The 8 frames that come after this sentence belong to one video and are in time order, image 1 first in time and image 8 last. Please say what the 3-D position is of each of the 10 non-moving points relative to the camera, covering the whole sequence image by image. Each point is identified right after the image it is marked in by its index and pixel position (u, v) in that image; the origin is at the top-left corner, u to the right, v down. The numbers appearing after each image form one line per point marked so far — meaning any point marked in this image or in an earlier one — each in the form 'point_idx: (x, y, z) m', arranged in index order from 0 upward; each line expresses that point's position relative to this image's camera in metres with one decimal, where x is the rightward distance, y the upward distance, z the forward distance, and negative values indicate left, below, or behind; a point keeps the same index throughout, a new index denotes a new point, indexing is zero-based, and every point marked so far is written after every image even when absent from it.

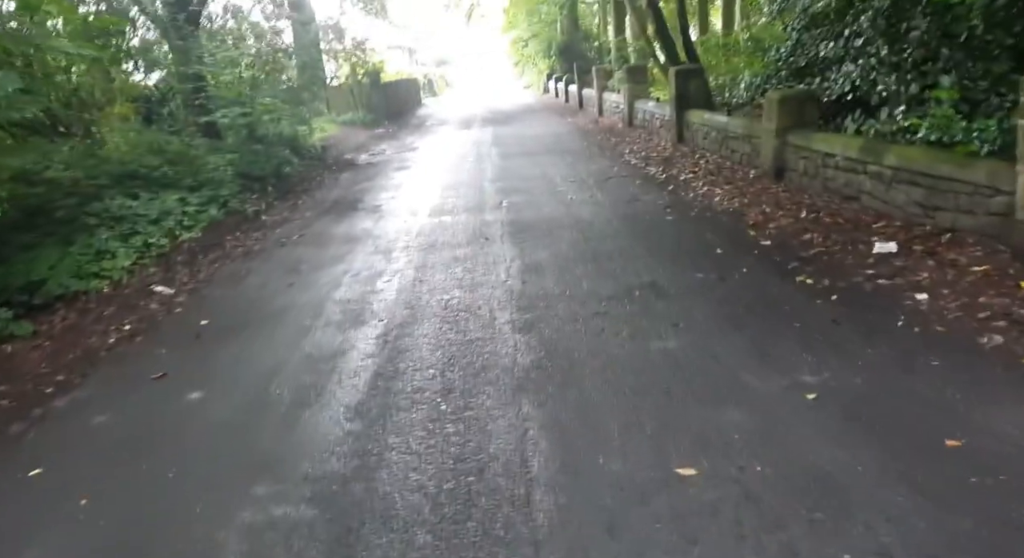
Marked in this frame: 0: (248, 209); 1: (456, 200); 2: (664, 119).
0: (-3.2, +0.9, +9.5) m
1: (-0.7, +1.0, +10.1) m
2: (+2.9, +2.9, +14.4) m
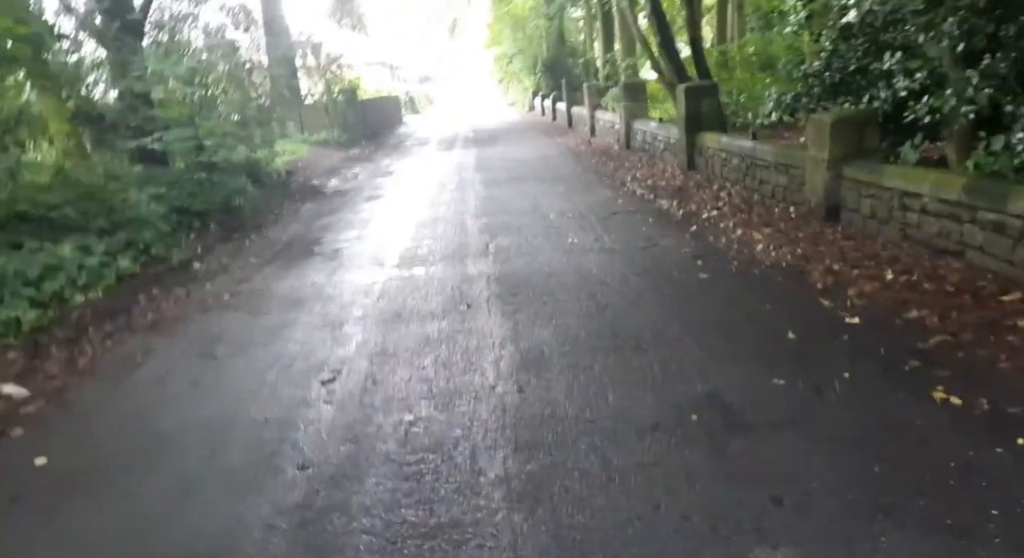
0: (-3.3, +0.2, +7.7) m
1: (-0.9, +0.4, +8.3) m
2: (+2.7, +2.2, +12.7) m
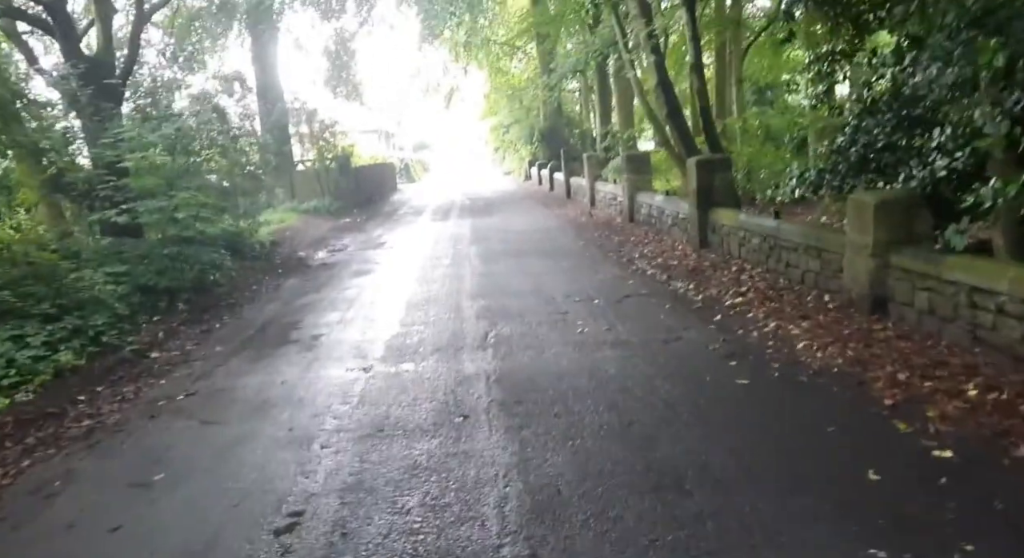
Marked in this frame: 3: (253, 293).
0: (-3.3, -0.6, +6.8) m
1: (-0.8, -0.5, +7.5) m
2: (+2.7, +0.9, +12.0) m
3: (-3.4, -0.2, +10.3) m
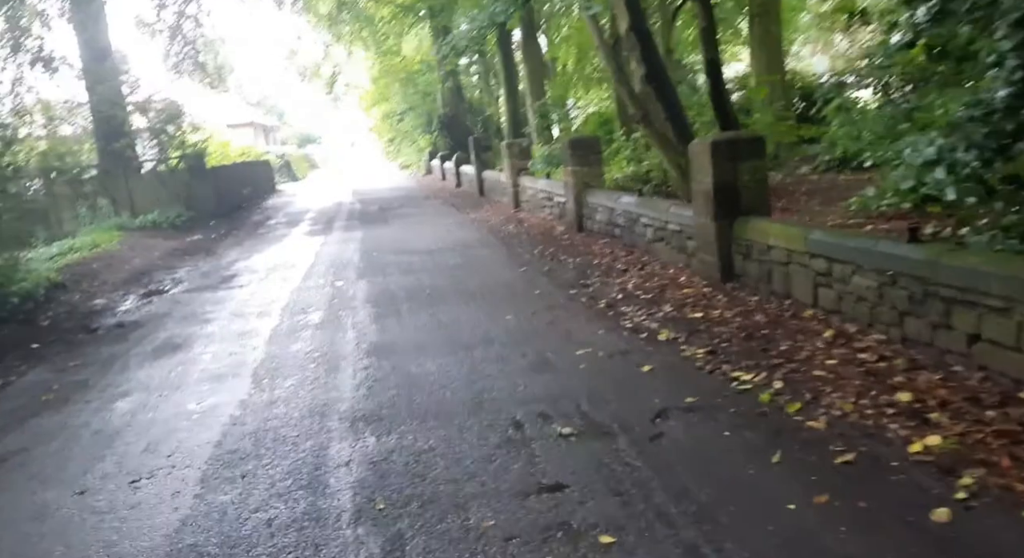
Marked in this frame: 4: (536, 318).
0: (-3.5, -1.3, +2.1) m
1: (-1.1, -1.1, +3.0) m
2: (+1.7, +0.5, +8.0) m
3: (-4.0, -0.9, +5.5) m
4: (+0.2, -0.3, +7.0) m
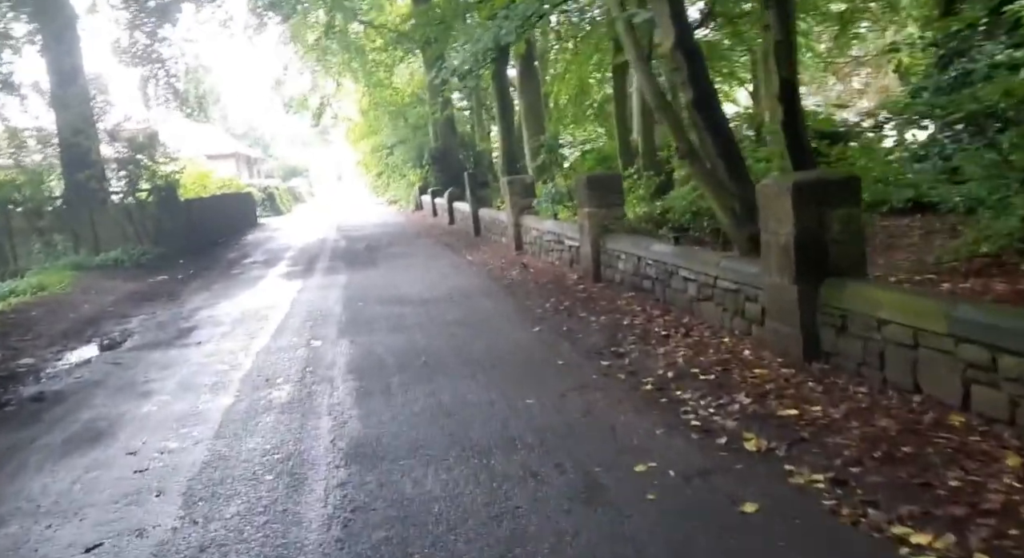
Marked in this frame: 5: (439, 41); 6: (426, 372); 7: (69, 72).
0: (-3.3, -1.6, +0.4) m
1: (-0.9, -1.4, +1.4) m
2: (+1.9, -0.1, +6.5) m
3: (-3.8, -1.3, +3.8) m
4: (+0.4, -0.9, +5.4) m
5: (-1.7, +5.8, +18.9) m
6: (-0.7, -0.8, +6.6) m
7: (-9.9, +4.6, +17.4) m
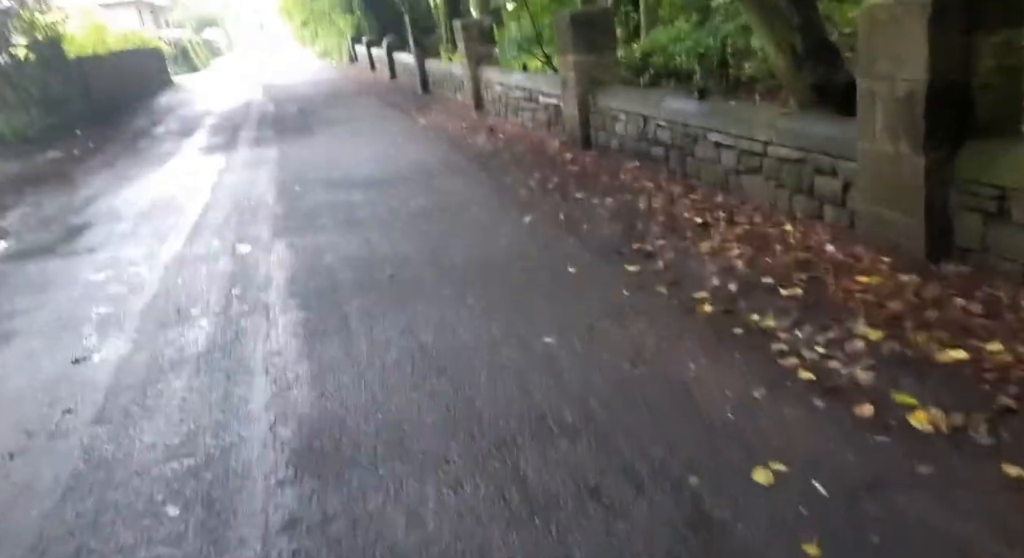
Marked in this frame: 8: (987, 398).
0: (-2.8, -2.2, -1.2) m
1: (-0.5, -1.7, -0.1) m
2: (+1.8, +0.7, +4.8) m
3: (-3.6, -1.3, +2.1) m
4: (+0.4, -0.3, +3.8) m
5: (-2.9, +8.5, +15.7) m
6: (-0.7, -0.1, +5.0) m
7: (-10.9, +6.7, +13.9) m
8: (+1.7, -0.4, +2.8) m
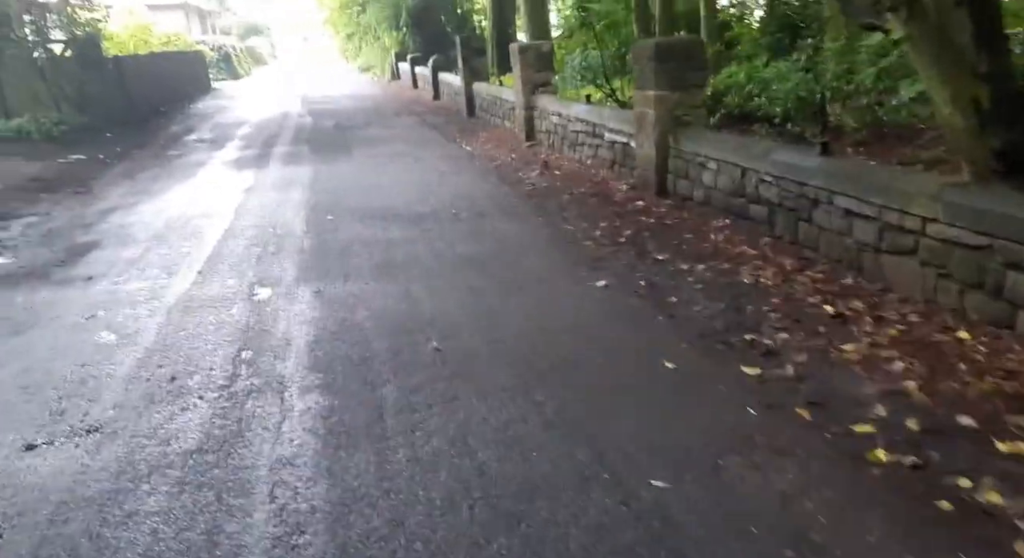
0: (-2.7, -2.2, -2.3) m
1: (-0.4, -2.0, -1.2) m
2: (+2.3, +0.1, +3.7) m
3: (-3.4, -1.4, +1.1) m
4: (+0.8, -0.8, +2.7) m
5: (-1.6, +7.9, +14.9) m
6: (-0.3, -0.5, +3.9) m
7: (-9.7, +6.7, +13.3) m
8: (+2.0, -0.9, +1.6) m
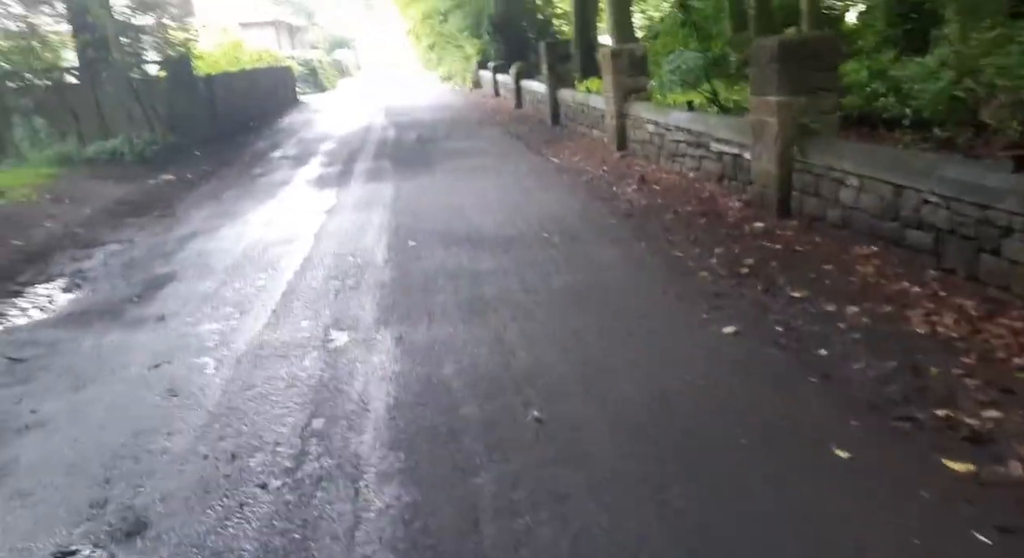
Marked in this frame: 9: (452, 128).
0: (-2.8, -2.5, -2.8) m
1: (-0.4, -2.2, -2.0) m
2: (+2.7, -0.1, +2.6) m
3: (-3.1, -1.7, +0.6) m
4: (+1.2, -1.0, +1.8) m
5: (0.0, +7.6, +14.3) m
6: (+0.2, -0.8, +3.1) m
7: (-8.2, +6.3, +13.5) m
8: (+2.3, -1.2, +0.6) m
9: (-1.4, +3.4, +18.1) m
